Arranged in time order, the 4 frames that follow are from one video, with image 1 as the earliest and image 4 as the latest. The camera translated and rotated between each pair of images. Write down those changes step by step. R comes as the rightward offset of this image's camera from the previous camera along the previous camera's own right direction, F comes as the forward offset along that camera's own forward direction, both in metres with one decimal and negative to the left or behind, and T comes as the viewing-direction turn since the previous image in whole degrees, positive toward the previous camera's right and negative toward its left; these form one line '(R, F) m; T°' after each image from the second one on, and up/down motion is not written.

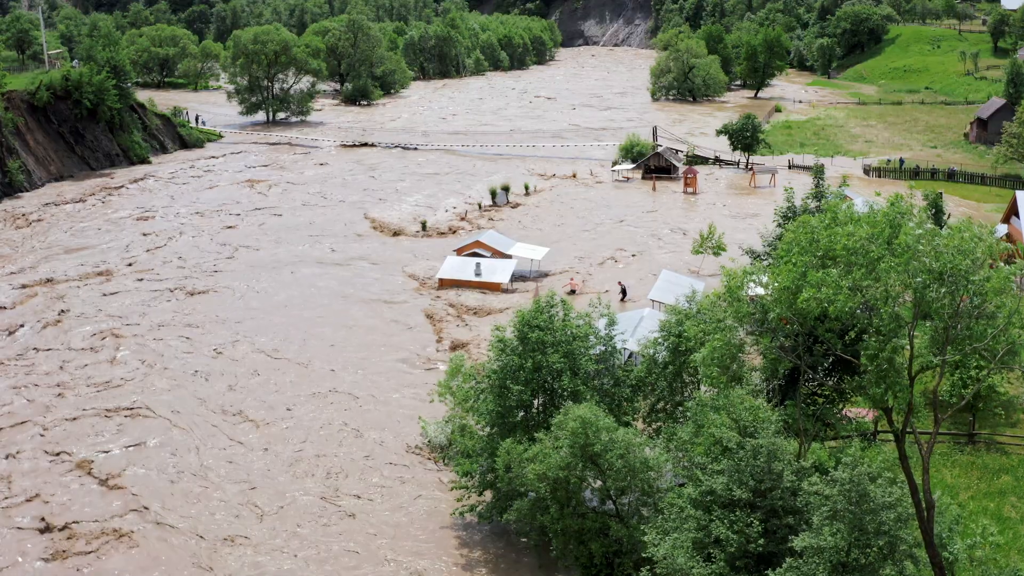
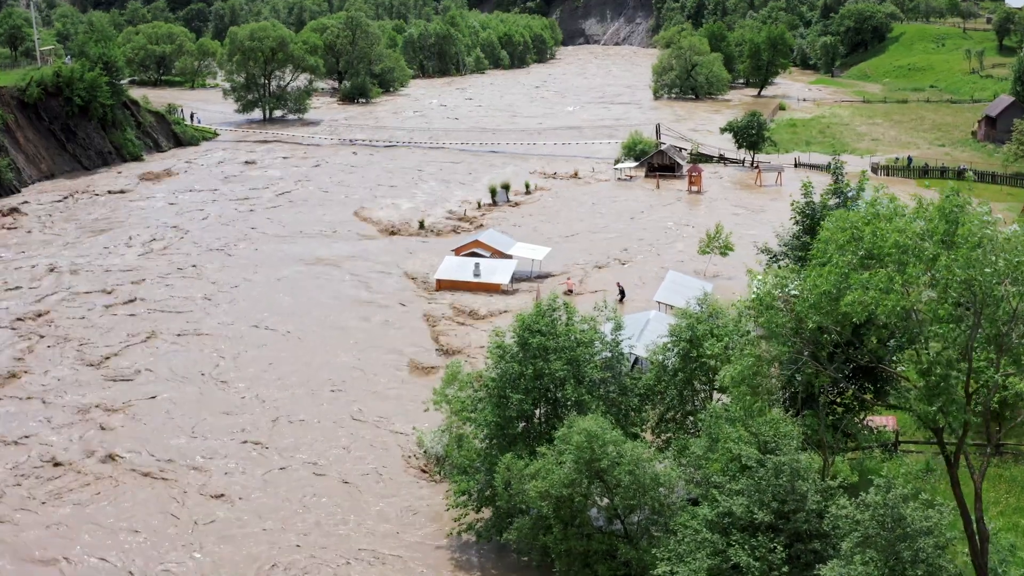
(0.0, +1.2) m; 0°
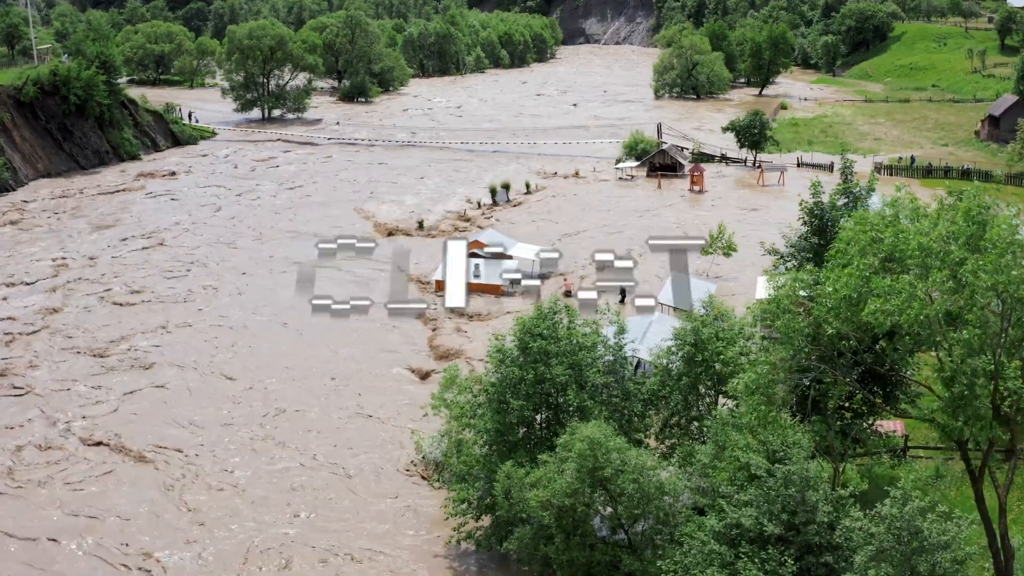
(0.0, +0.4) m; 0°
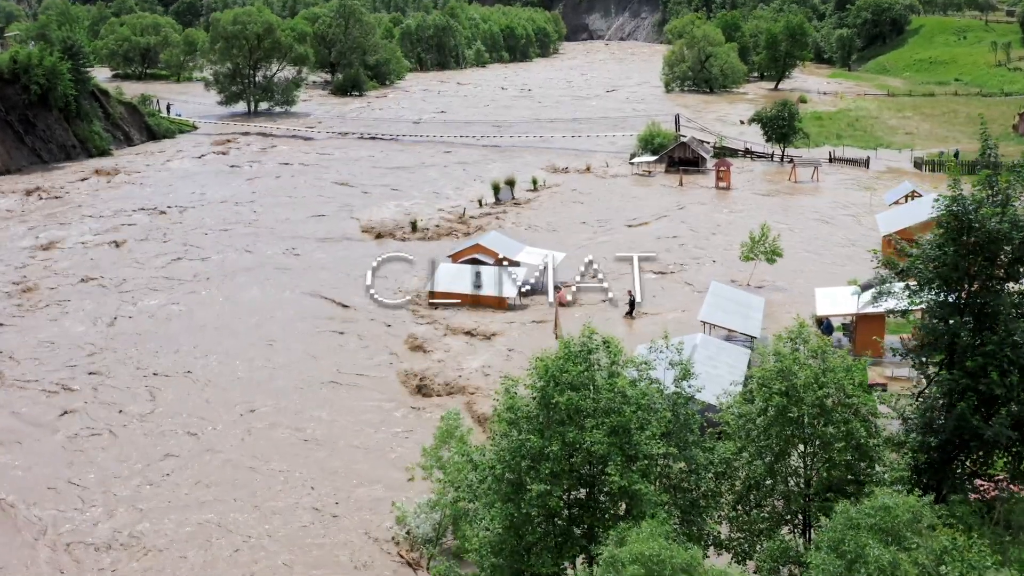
(-0.2, +4.9) m; 0°
